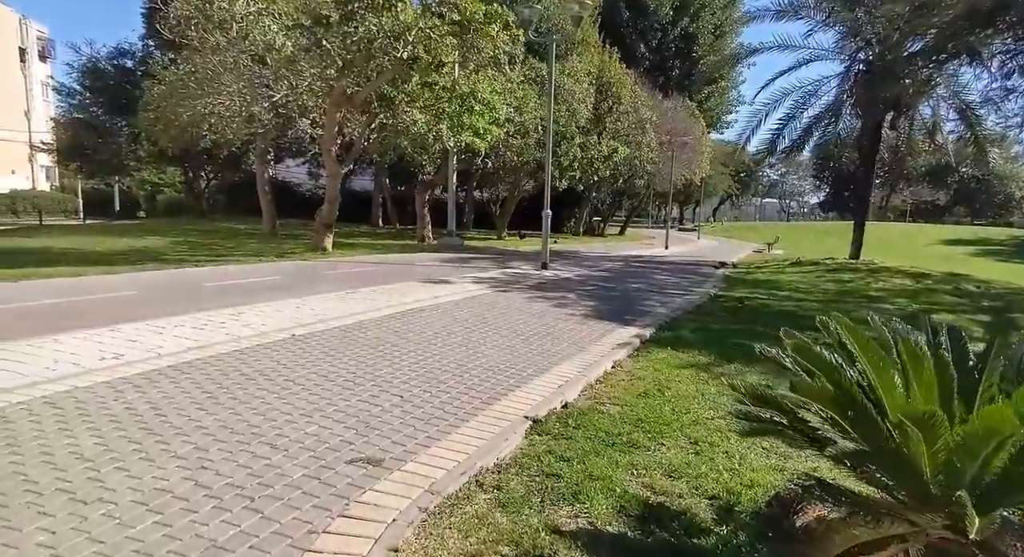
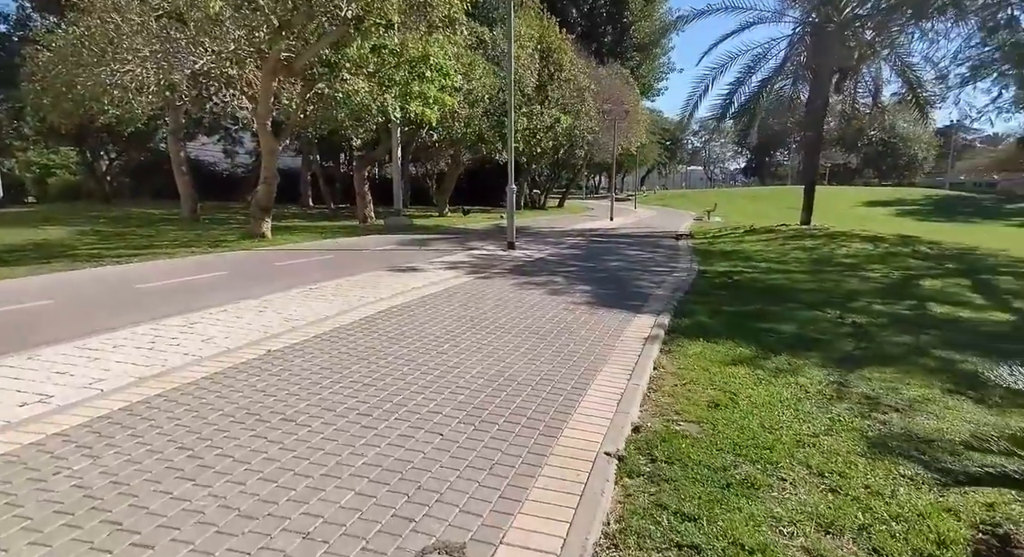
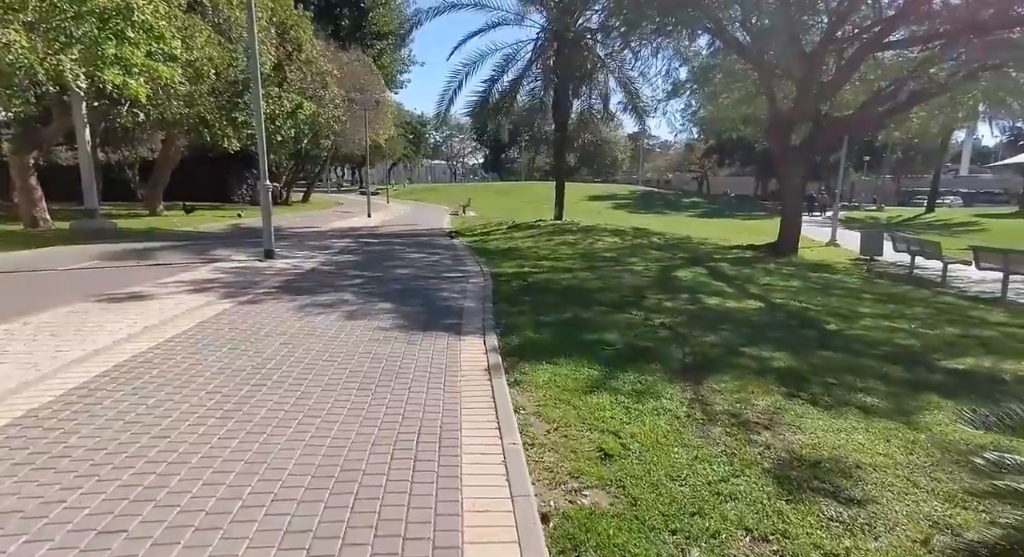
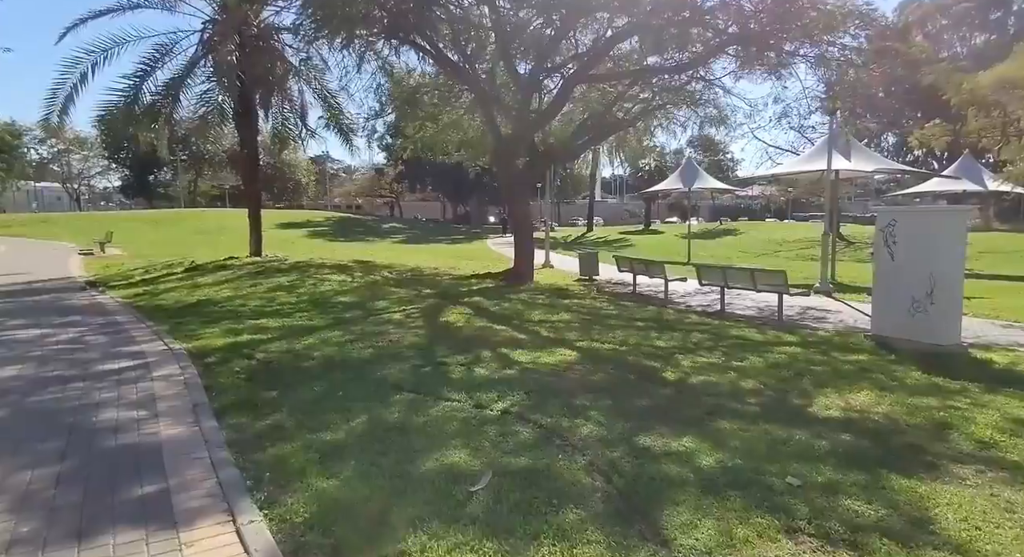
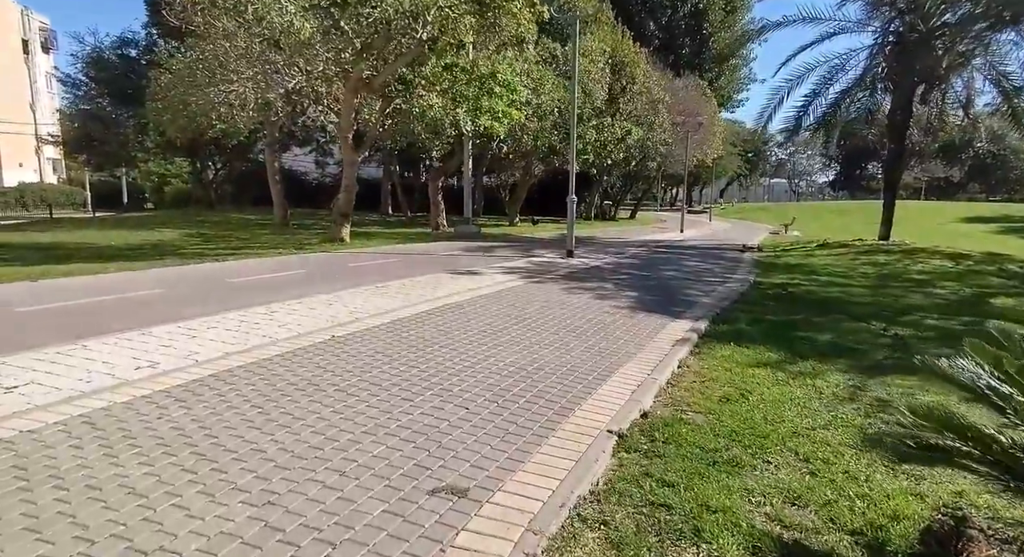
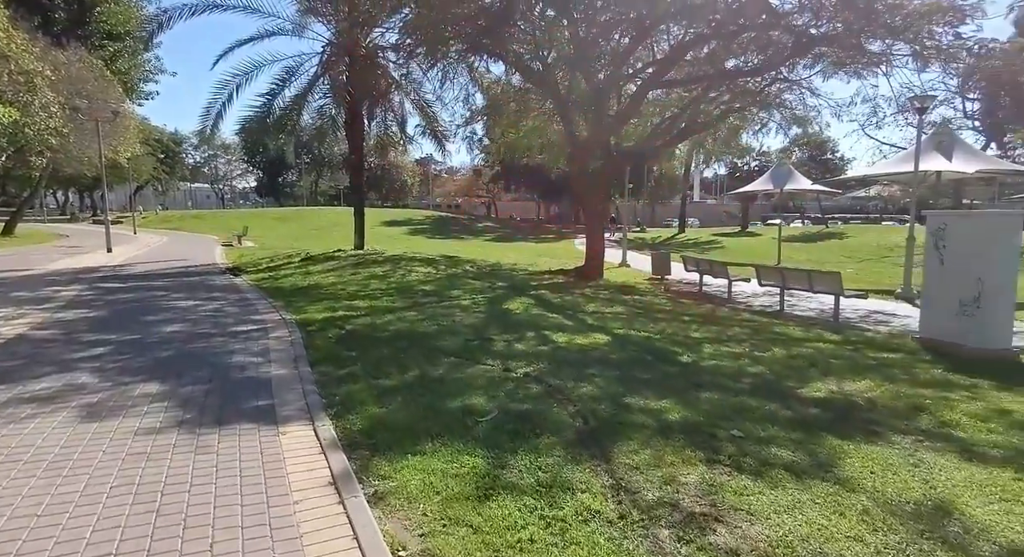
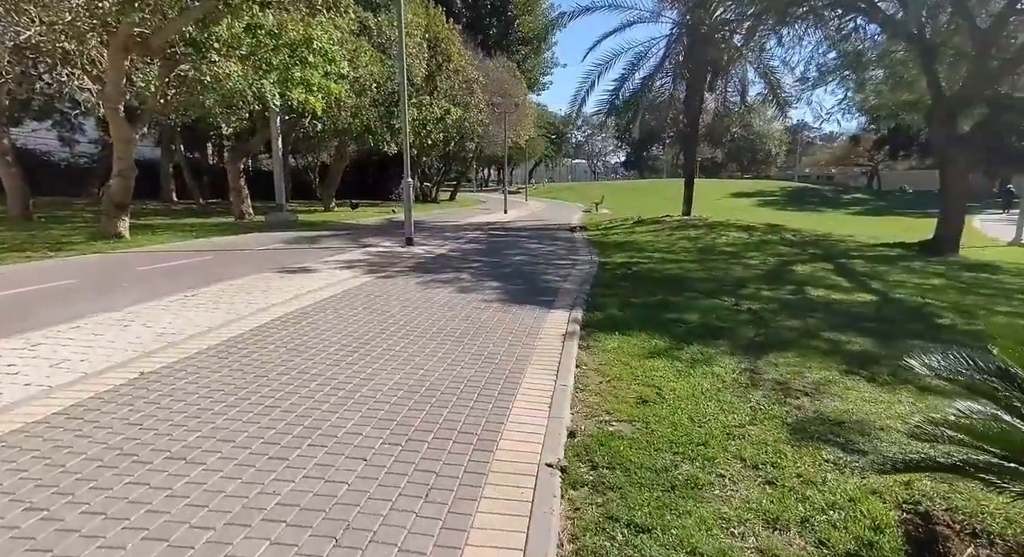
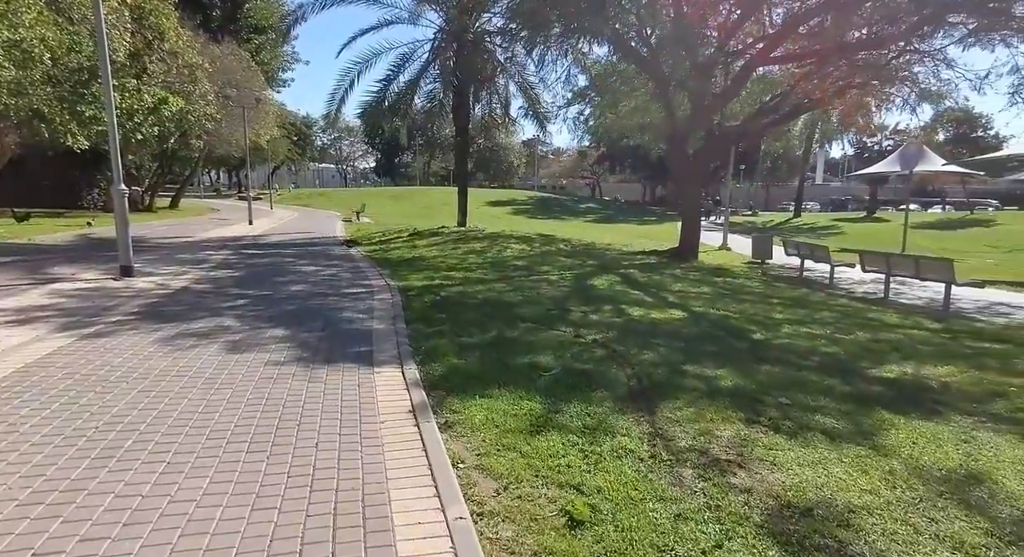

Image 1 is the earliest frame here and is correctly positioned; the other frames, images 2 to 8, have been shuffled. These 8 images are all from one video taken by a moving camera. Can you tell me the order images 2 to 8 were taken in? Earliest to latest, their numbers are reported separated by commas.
5, 2, 7, 3, 8, 6, 4
